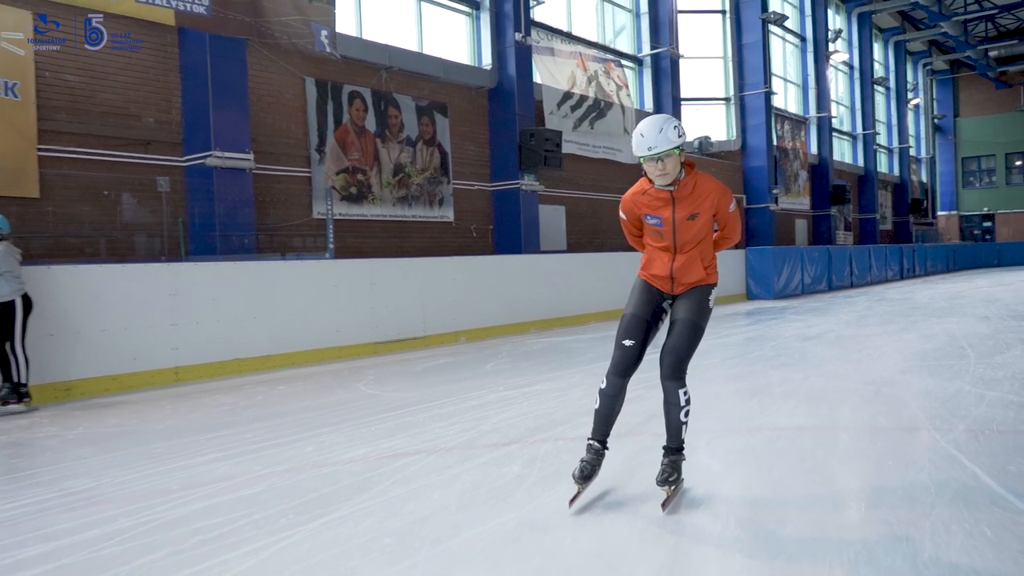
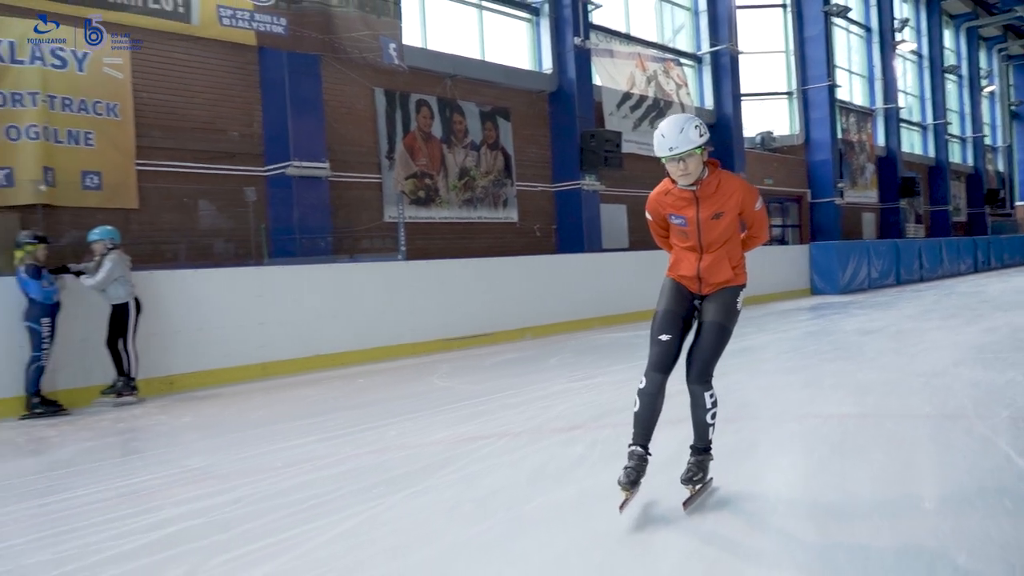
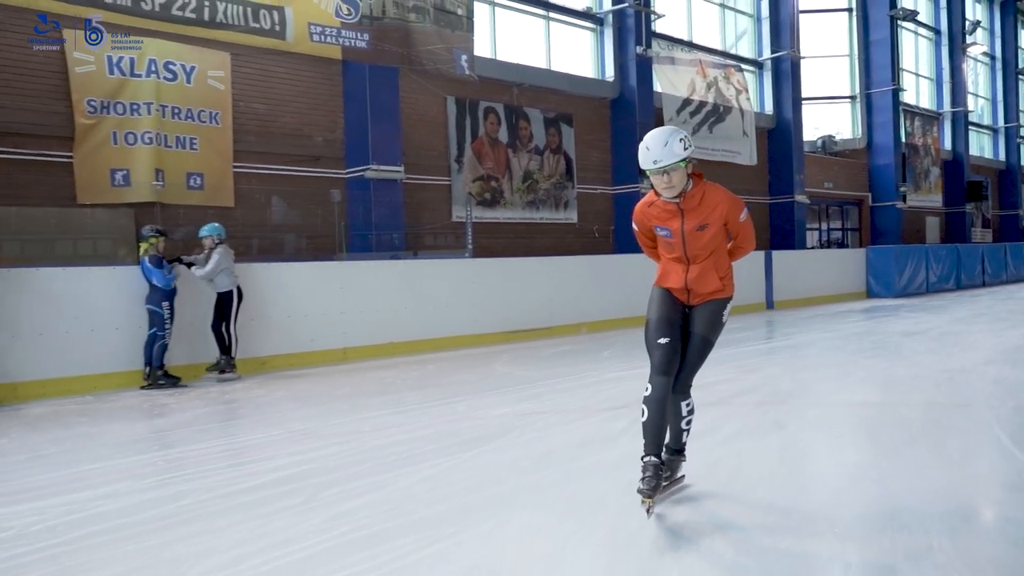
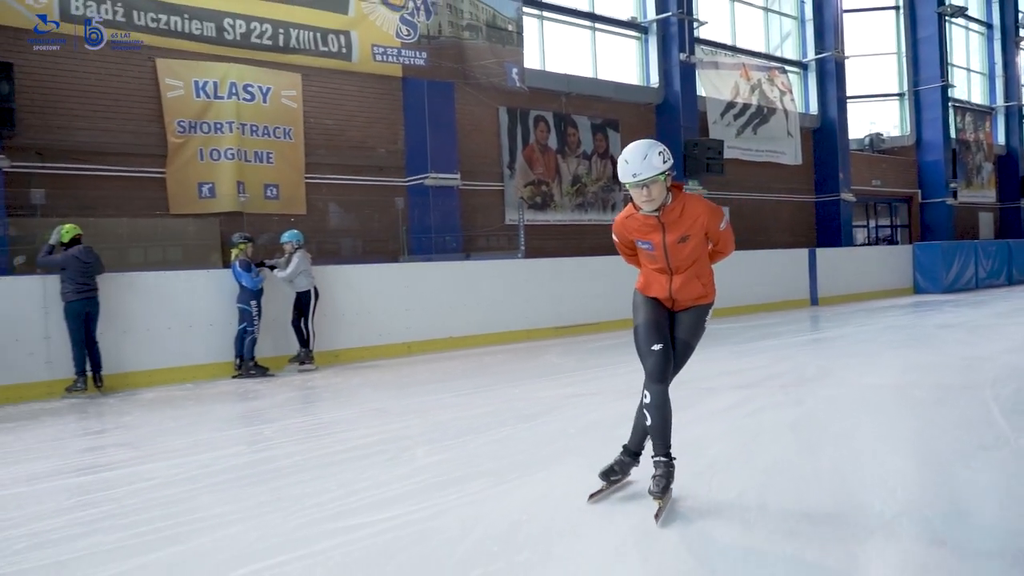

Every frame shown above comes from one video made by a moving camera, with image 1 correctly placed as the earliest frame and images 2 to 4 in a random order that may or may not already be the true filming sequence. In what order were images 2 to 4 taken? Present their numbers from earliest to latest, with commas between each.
2, 3, 4
